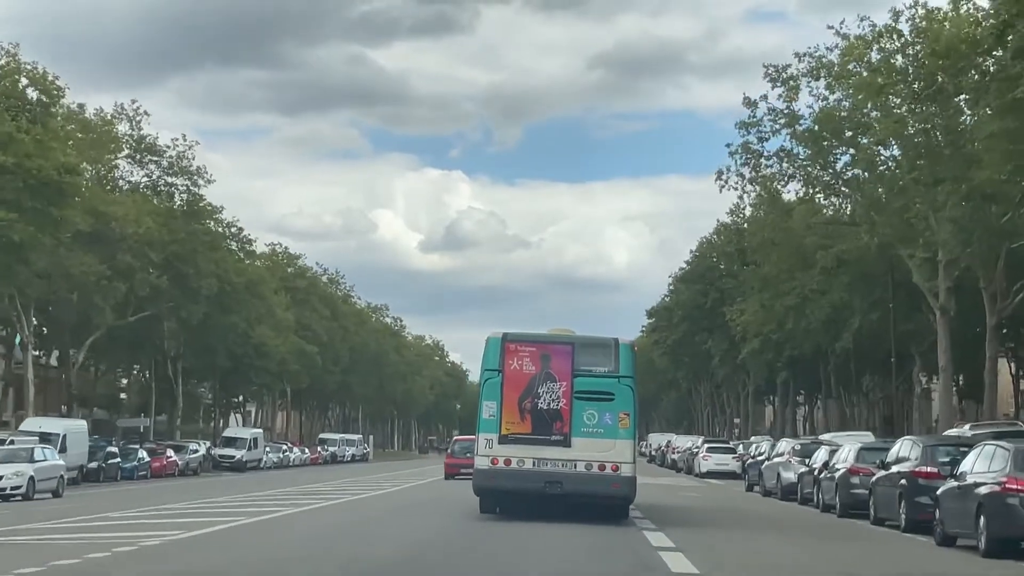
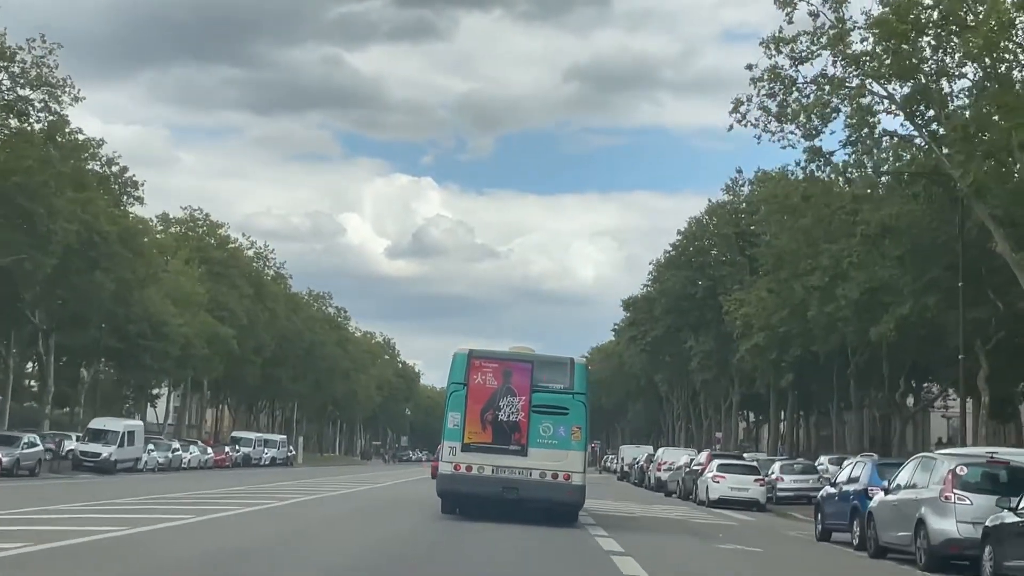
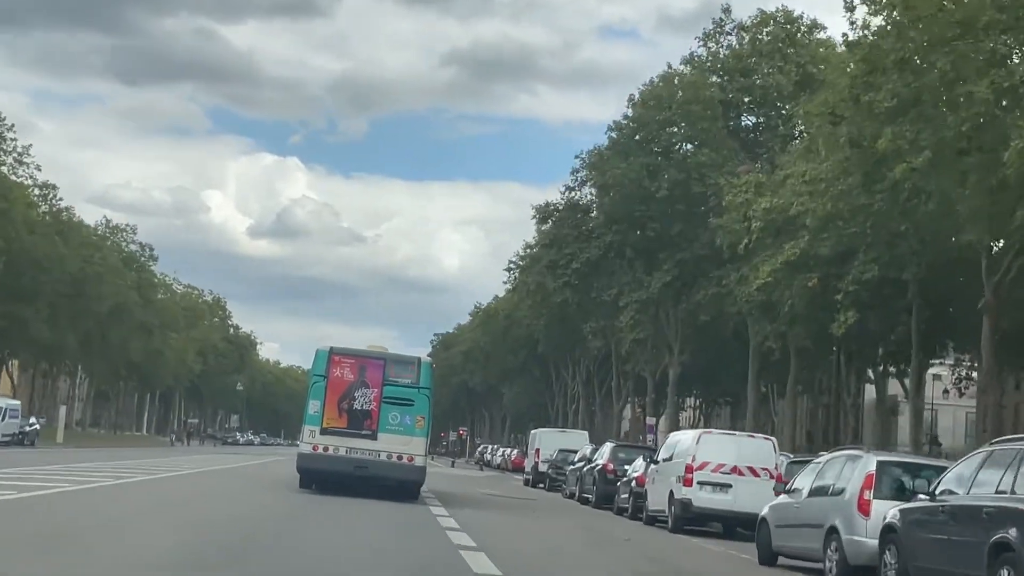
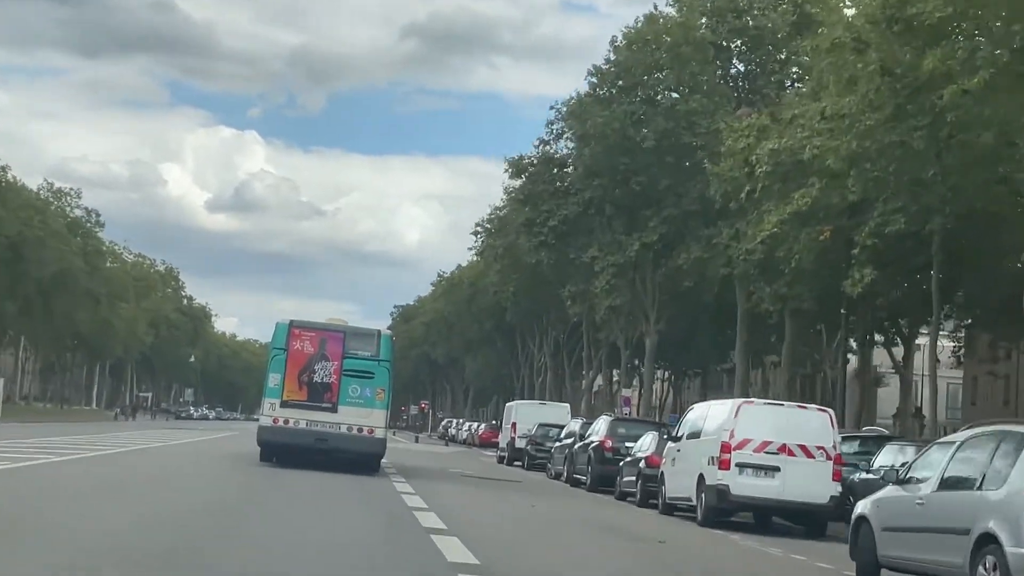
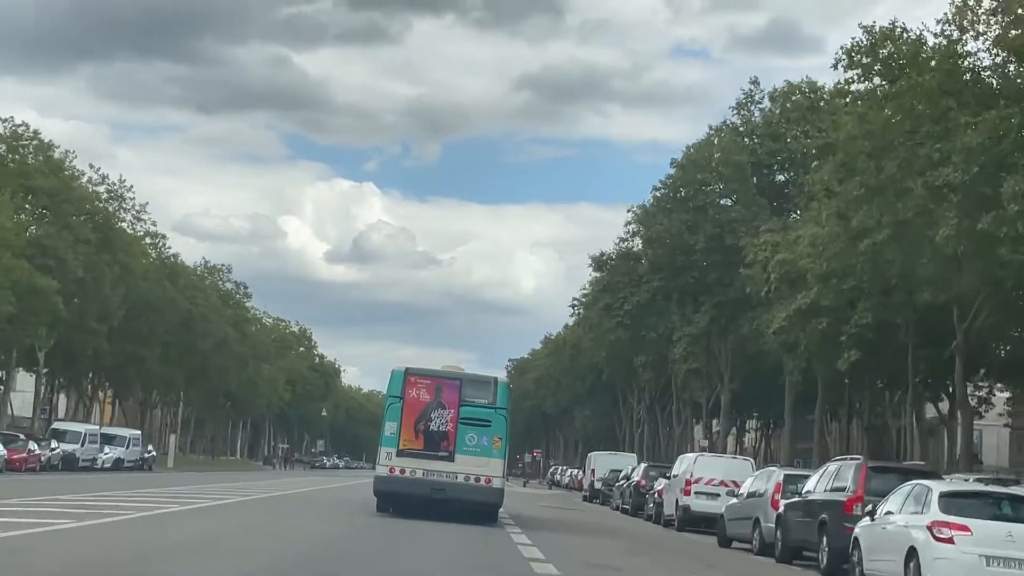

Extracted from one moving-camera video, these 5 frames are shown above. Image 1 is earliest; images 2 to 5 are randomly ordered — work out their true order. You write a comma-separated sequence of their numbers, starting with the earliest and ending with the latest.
2, 5, 3, 4
